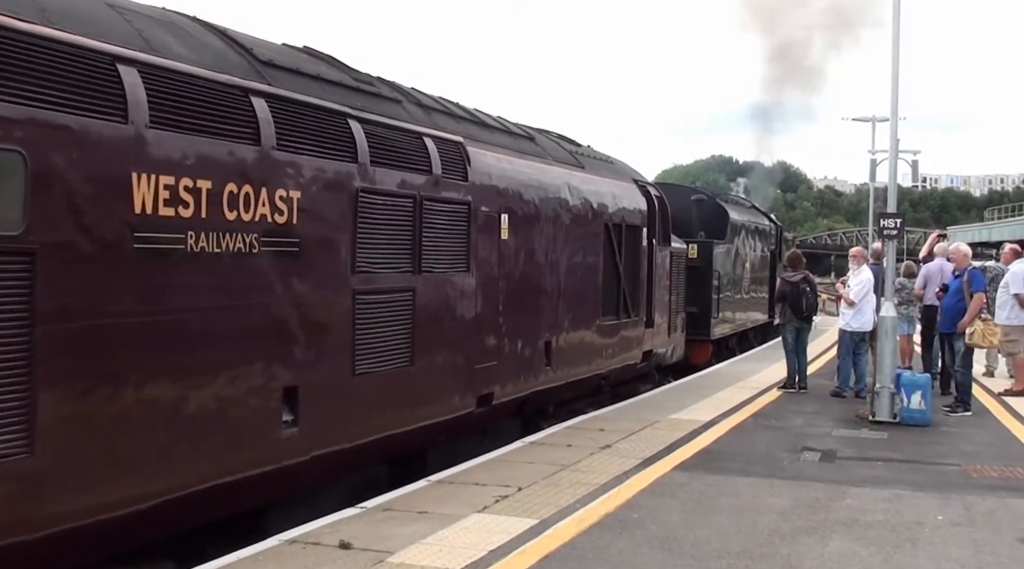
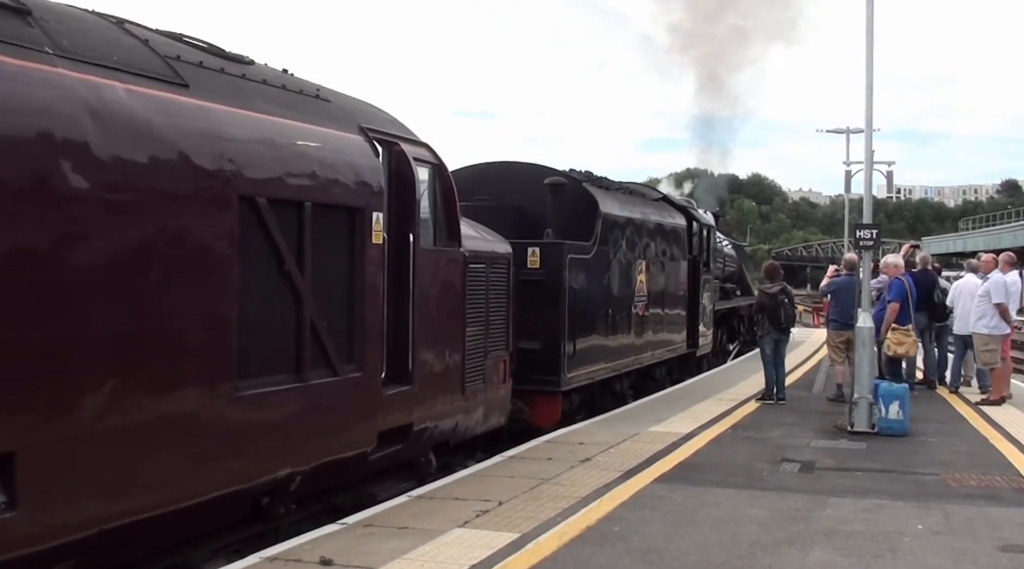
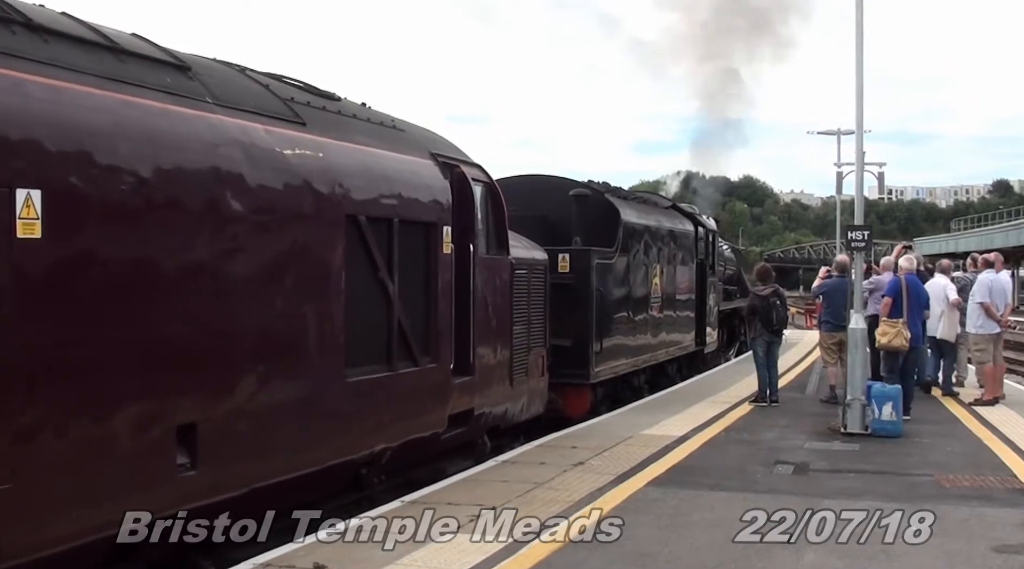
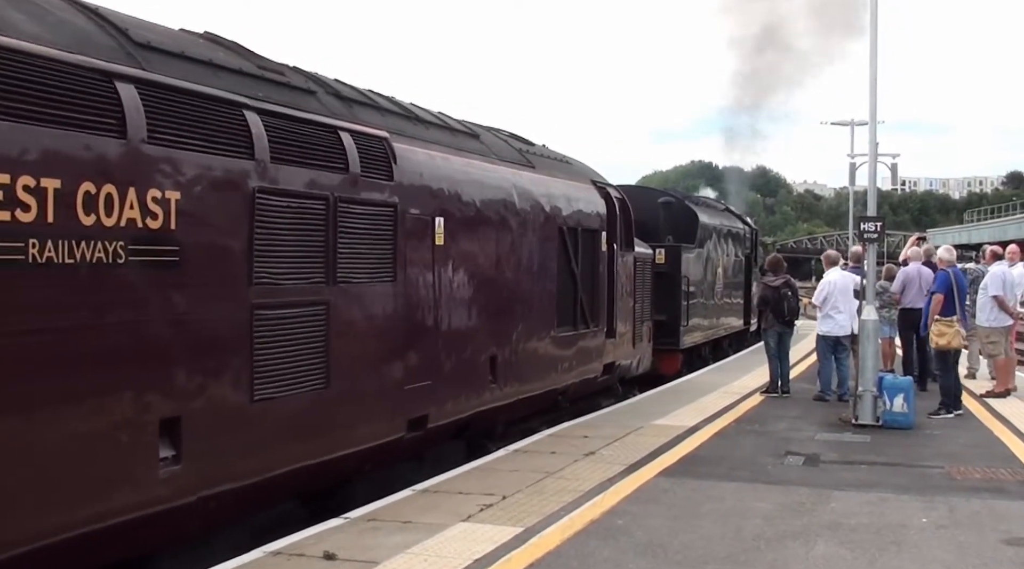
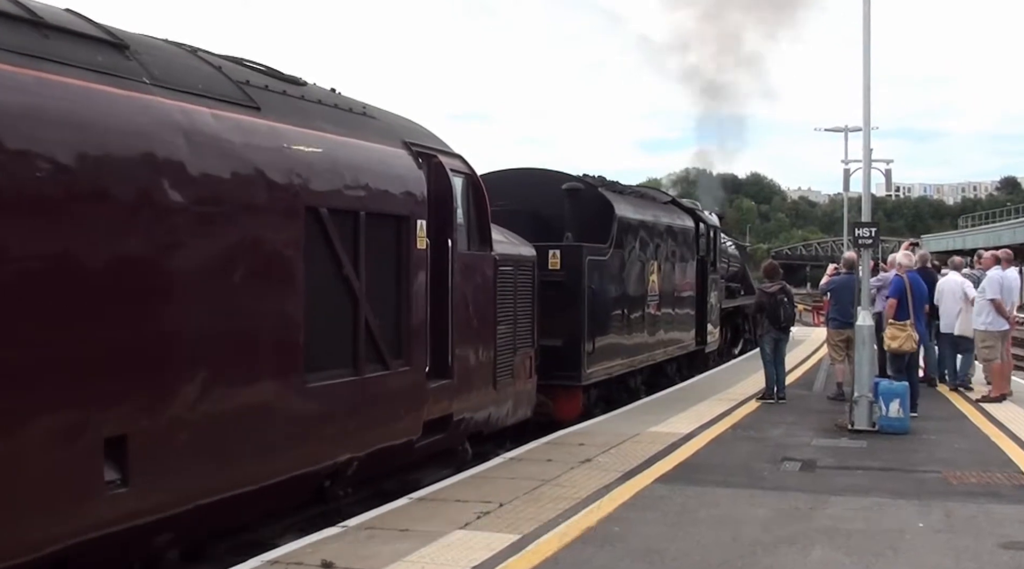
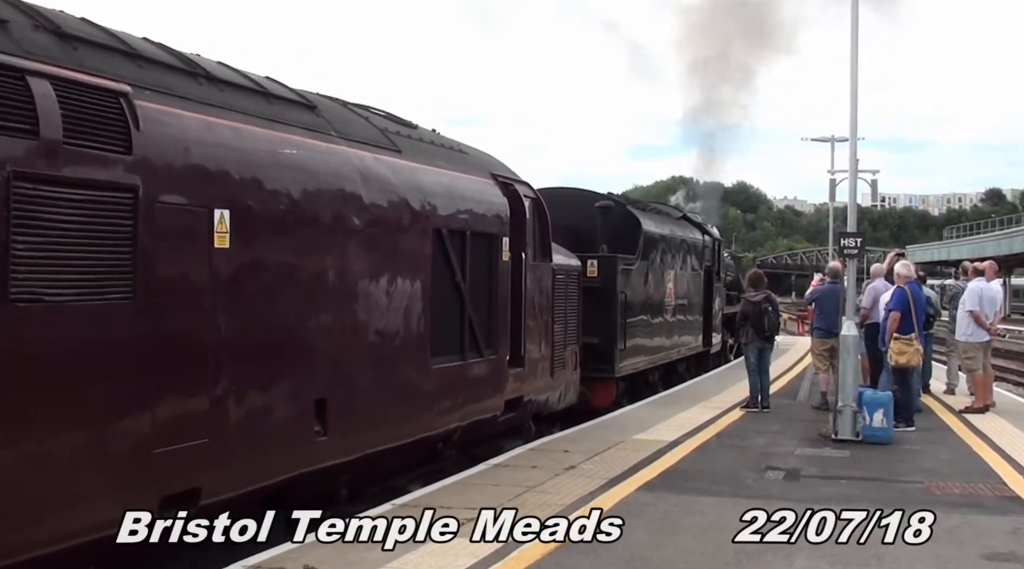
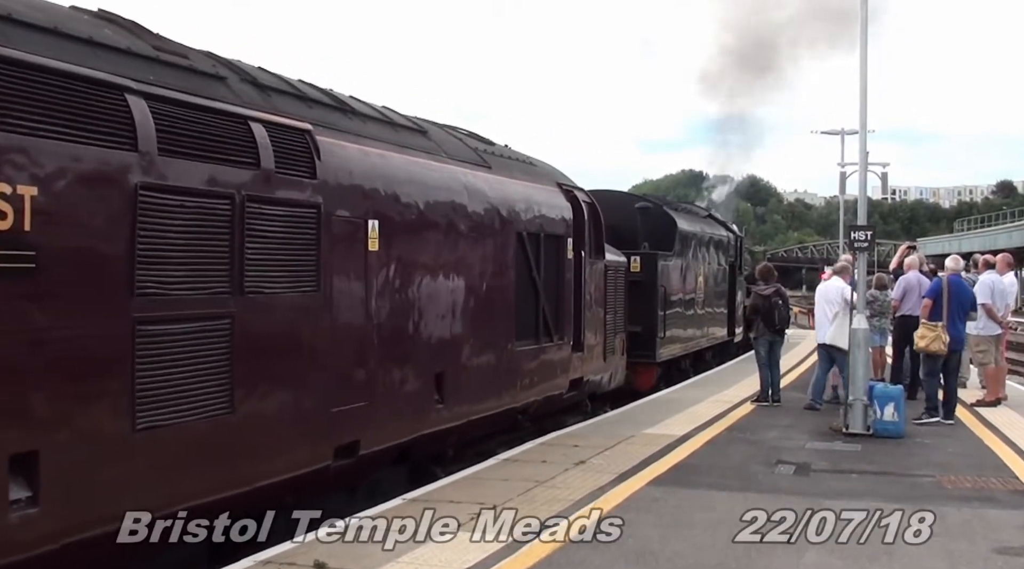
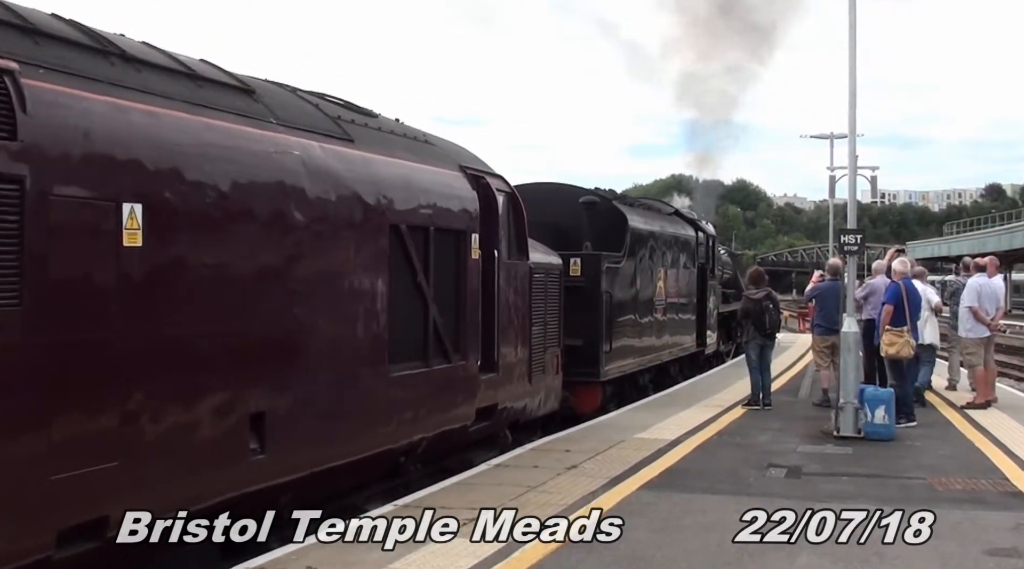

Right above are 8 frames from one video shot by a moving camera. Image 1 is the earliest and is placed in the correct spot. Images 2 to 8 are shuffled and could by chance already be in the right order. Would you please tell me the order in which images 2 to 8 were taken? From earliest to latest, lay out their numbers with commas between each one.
4, 7, 6, 8, 3, 5, 2
